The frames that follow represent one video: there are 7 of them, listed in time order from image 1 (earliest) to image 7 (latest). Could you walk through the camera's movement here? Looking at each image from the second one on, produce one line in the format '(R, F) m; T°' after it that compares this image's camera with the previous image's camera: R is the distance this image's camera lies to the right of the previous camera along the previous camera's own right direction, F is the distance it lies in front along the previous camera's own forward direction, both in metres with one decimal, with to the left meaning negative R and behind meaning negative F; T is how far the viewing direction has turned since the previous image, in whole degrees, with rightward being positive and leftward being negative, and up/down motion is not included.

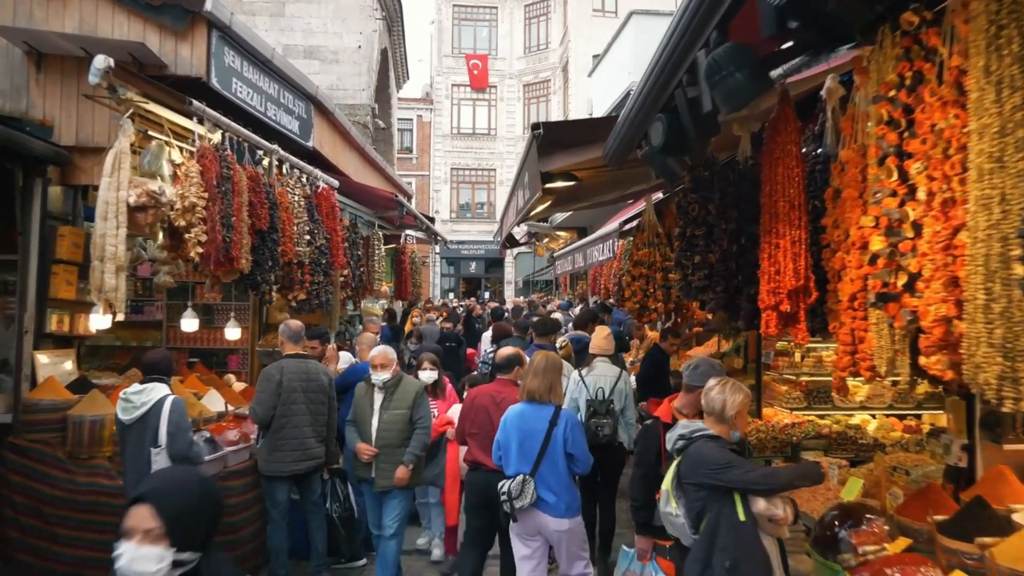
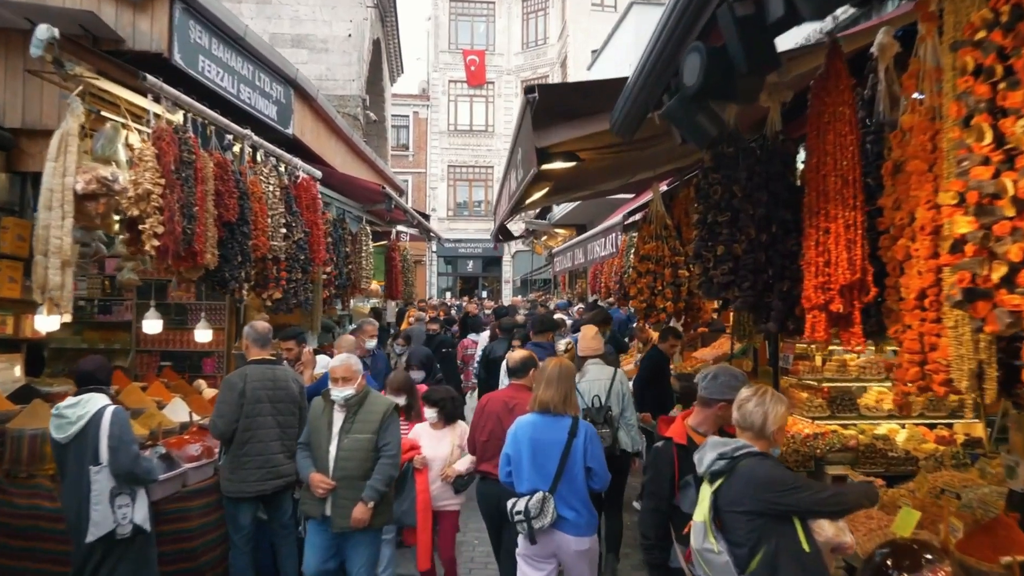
(0.0, +0.5) m; 0°
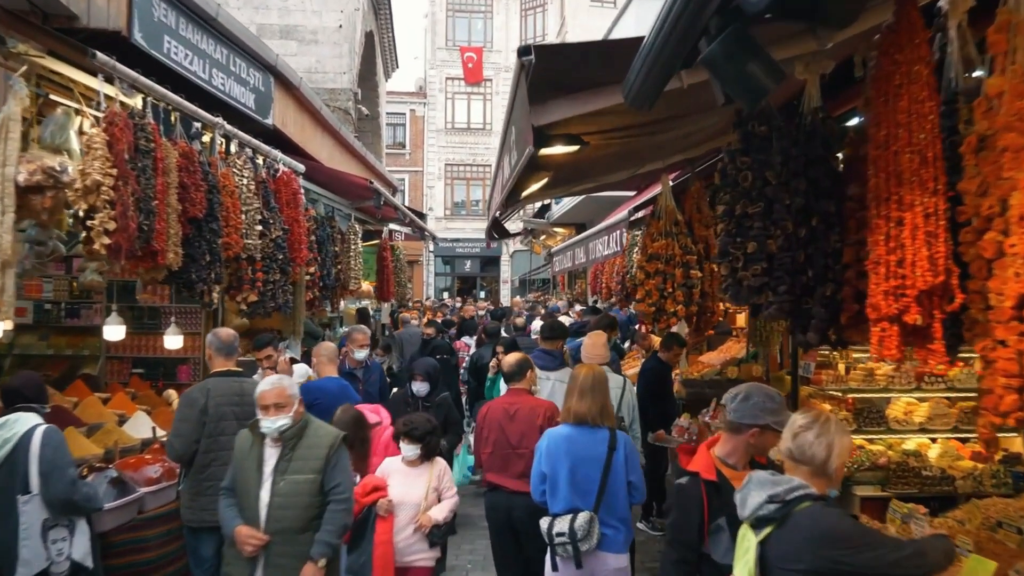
(0.0, +0.5) m; 0°
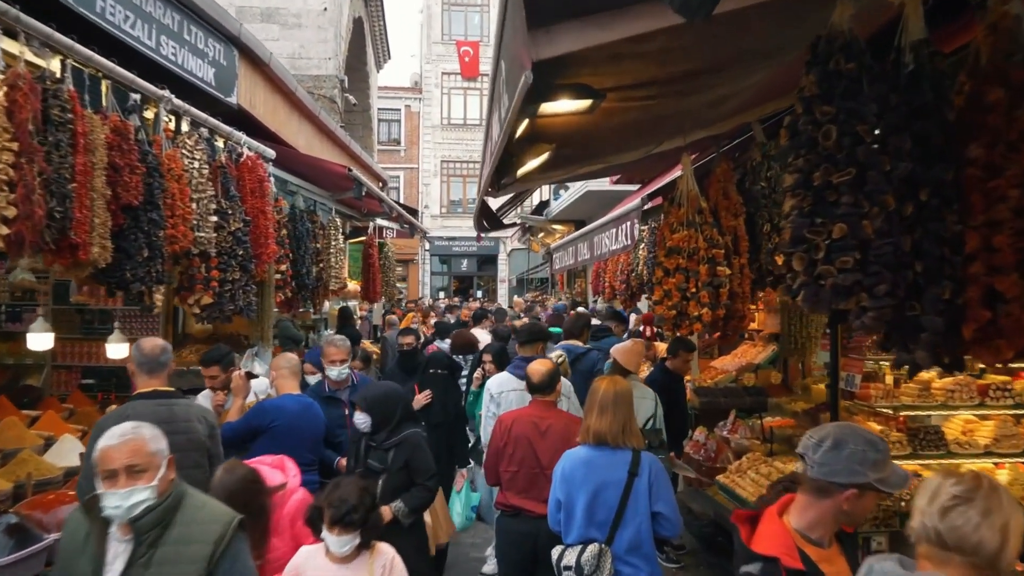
(0.0, +0.7) m; 0°
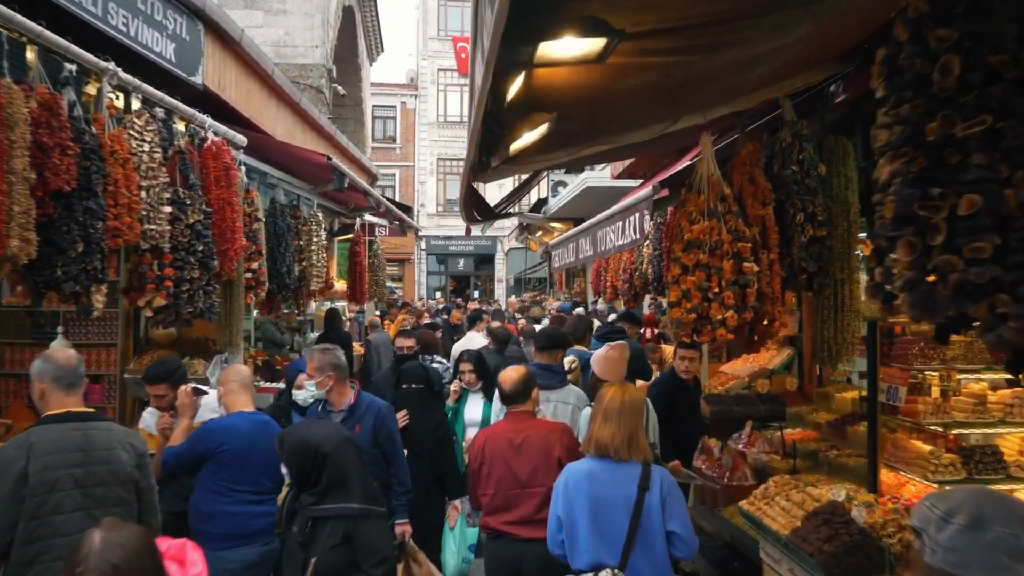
(0.0, +0.5) m; 0°
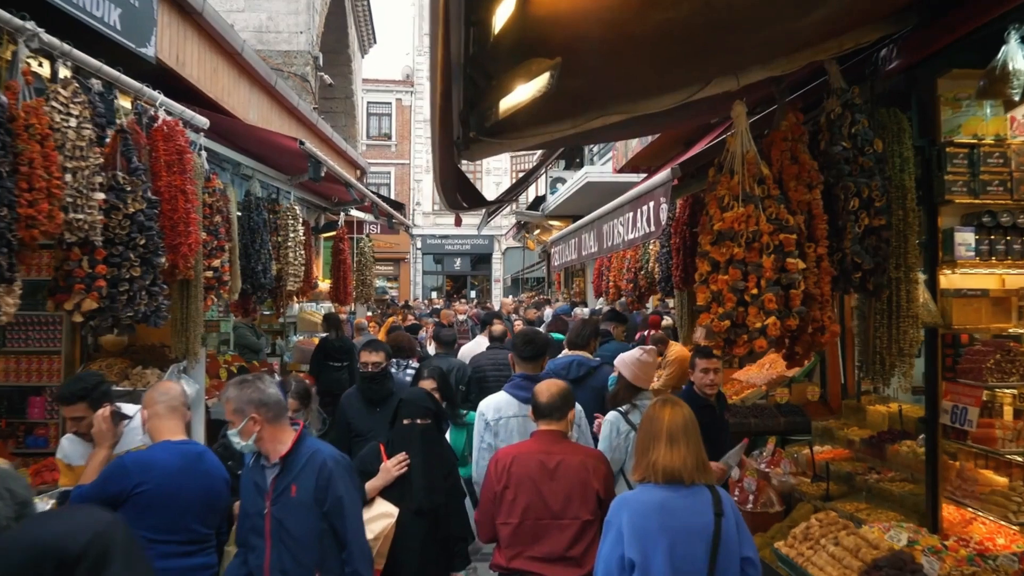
(0.0, +0.6) m; 0°
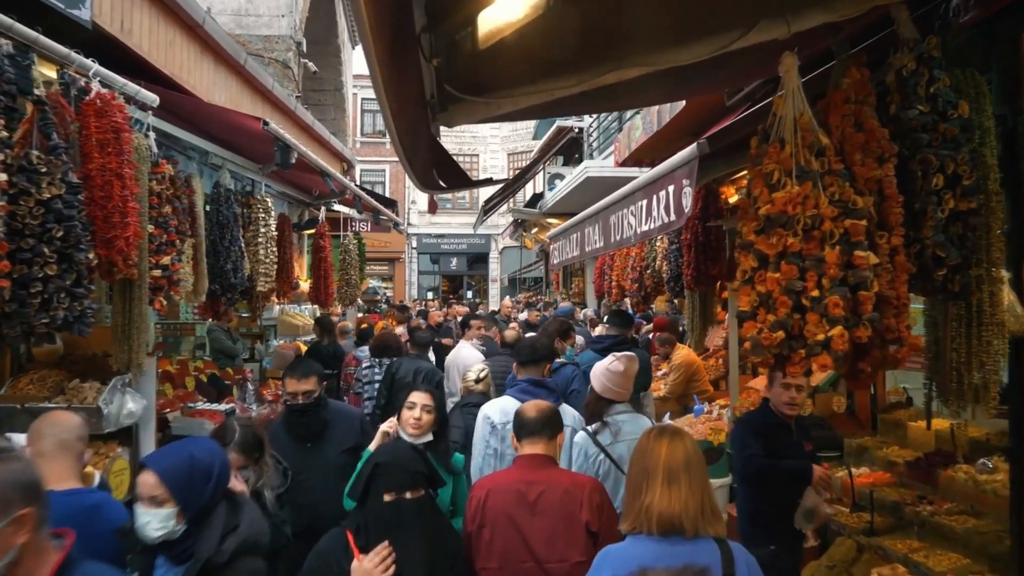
(0.0, +0.6) m; 0°
